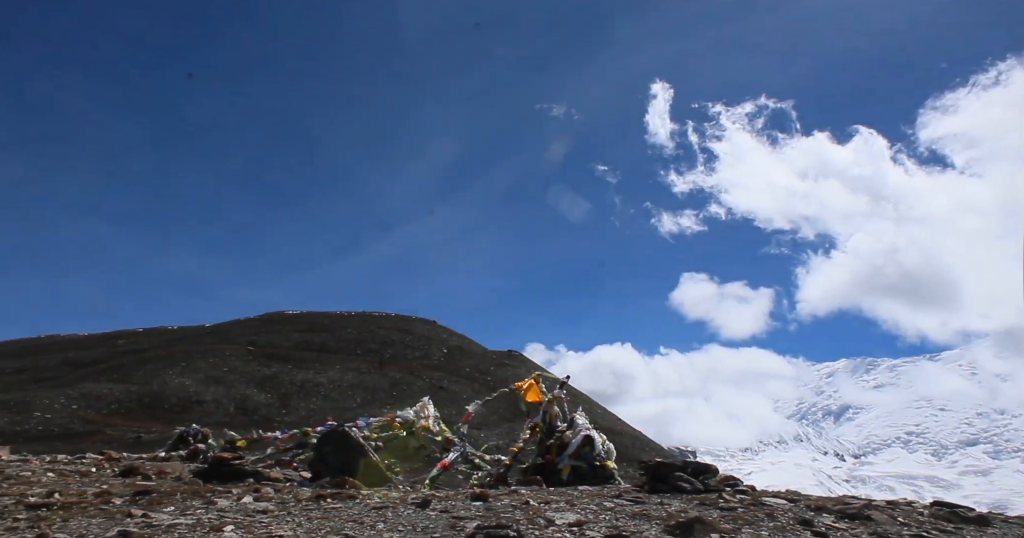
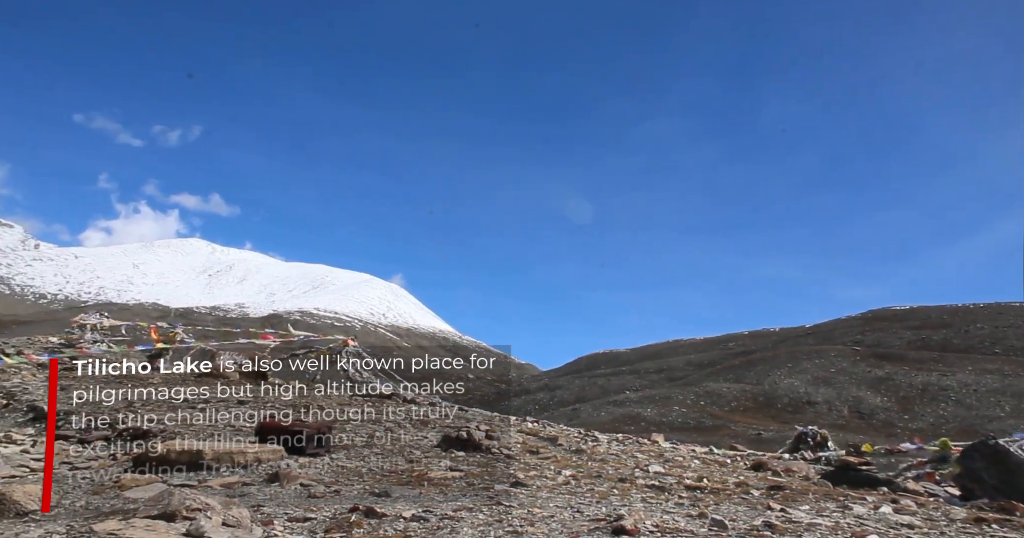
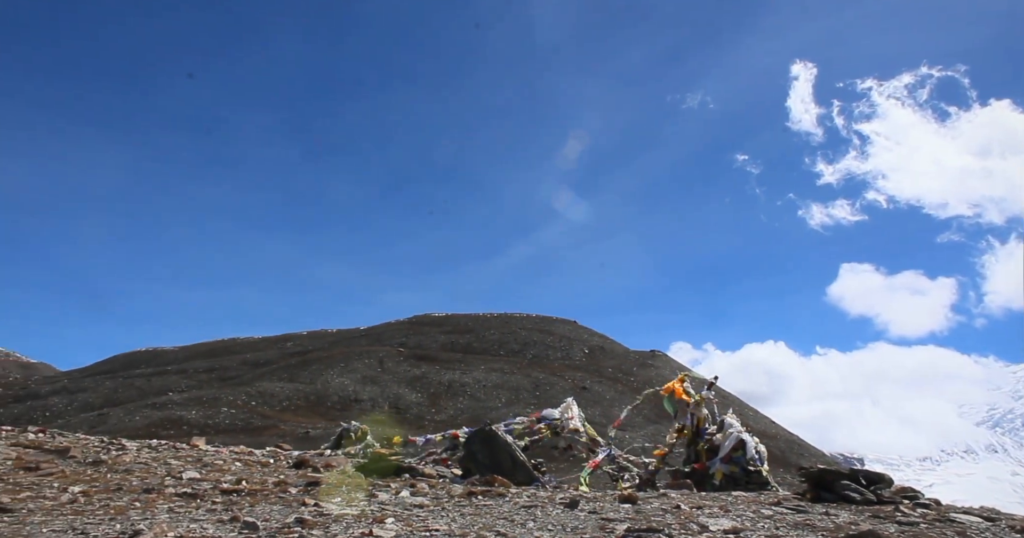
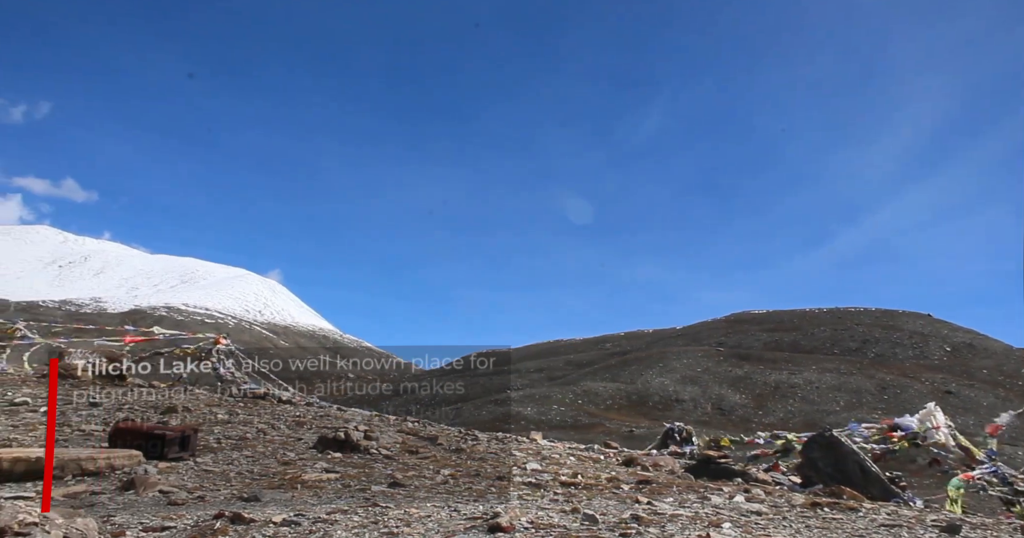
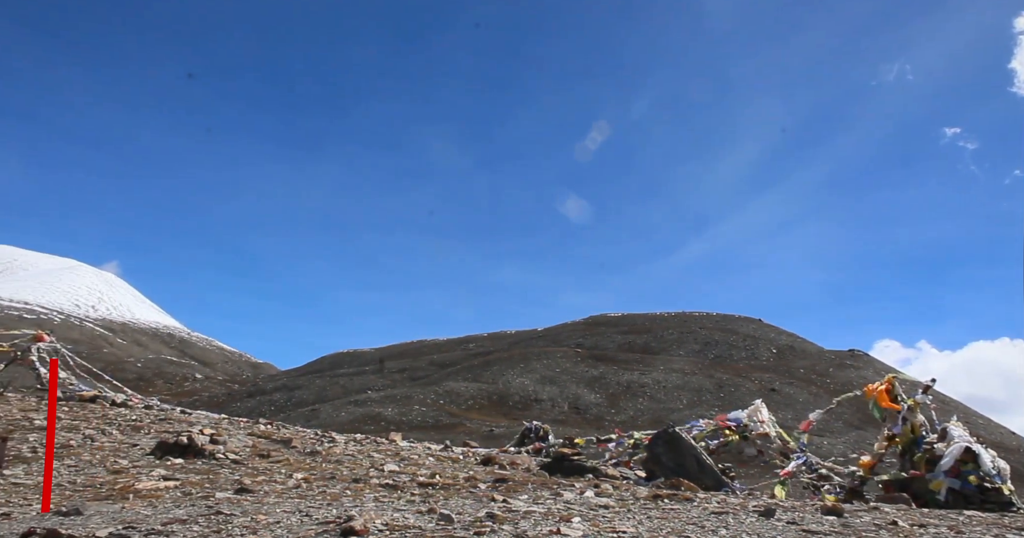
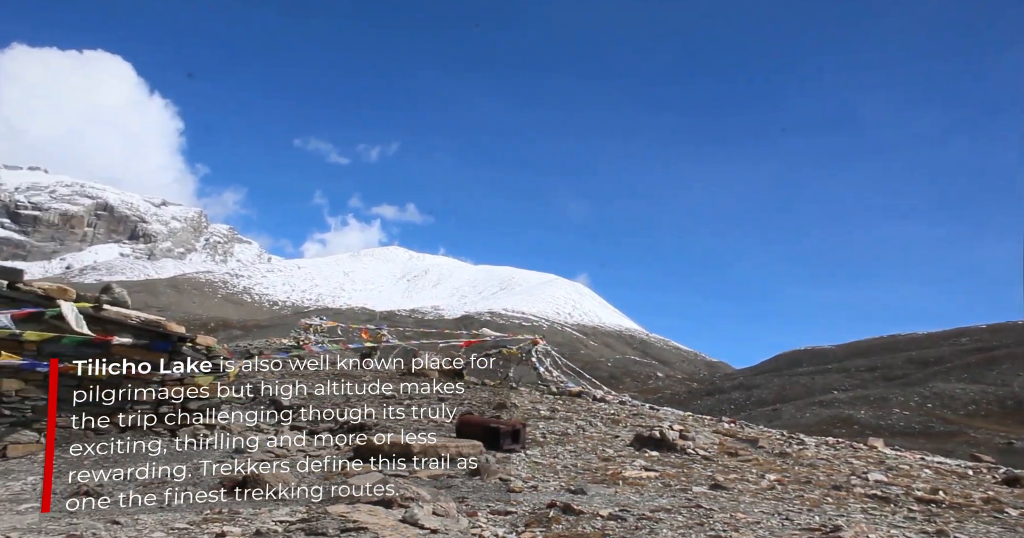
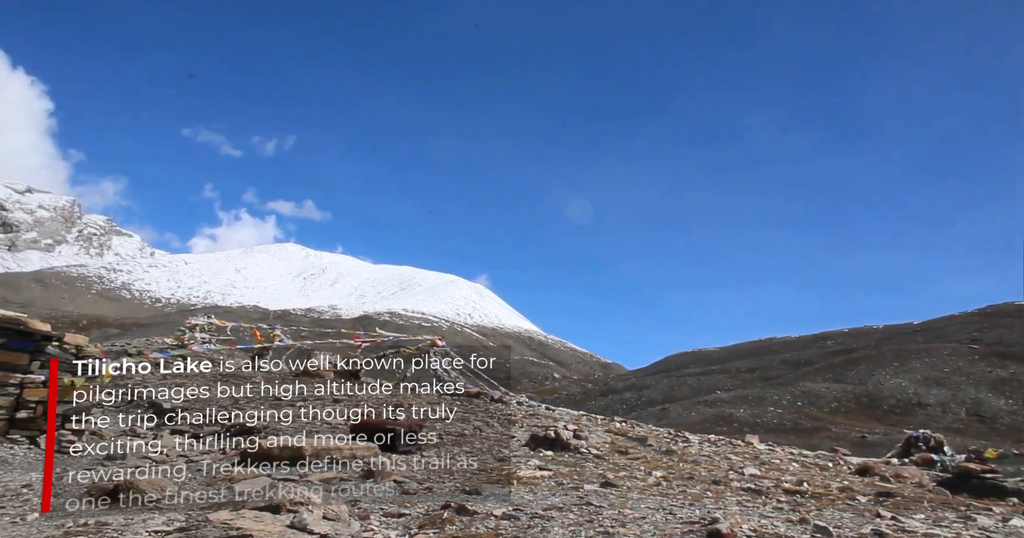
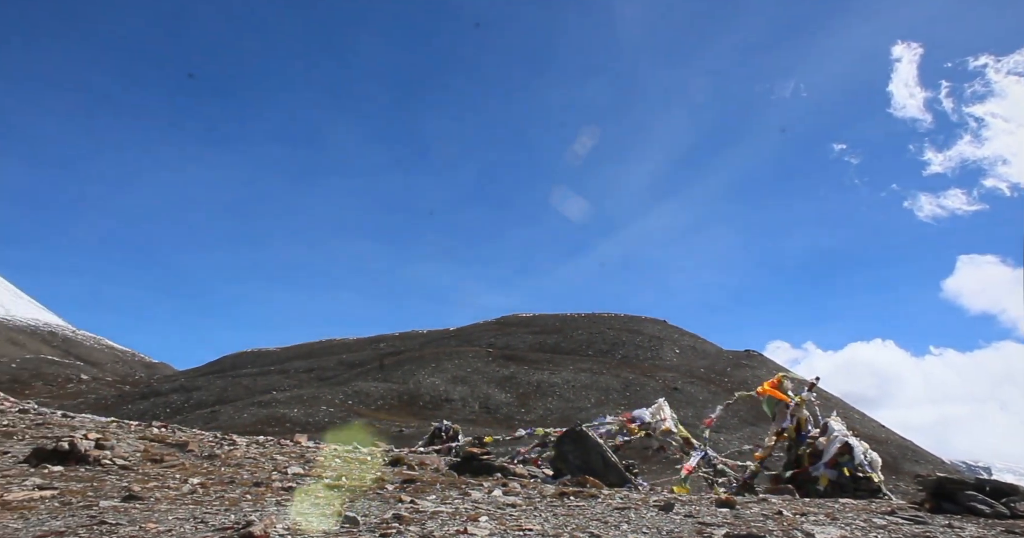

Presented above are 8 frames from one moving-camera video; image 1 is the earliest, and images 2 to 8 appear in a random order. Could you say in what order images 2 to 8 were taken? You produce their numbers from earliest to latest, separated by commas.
3, 8, 5, 4, 2, 7, 6
